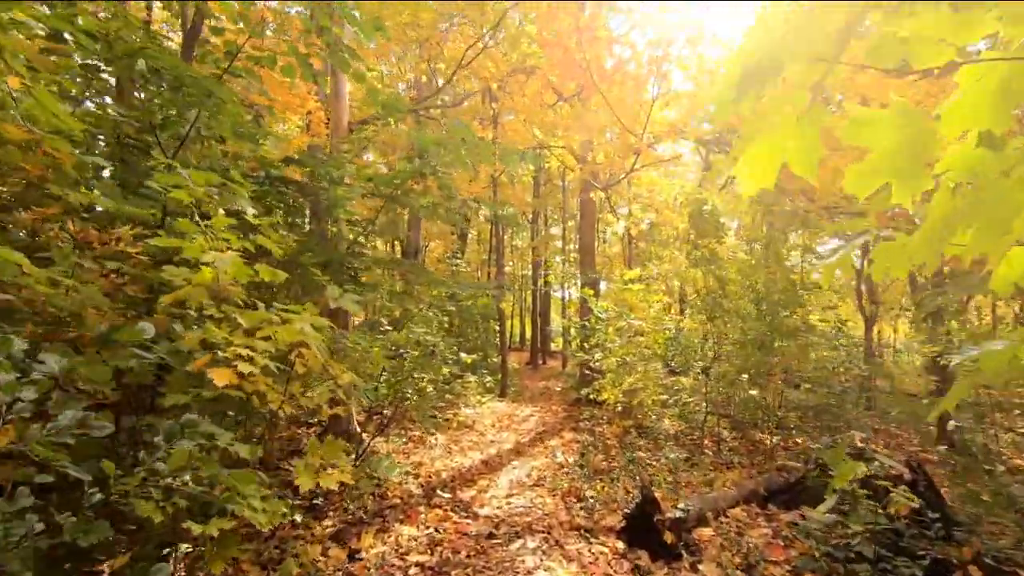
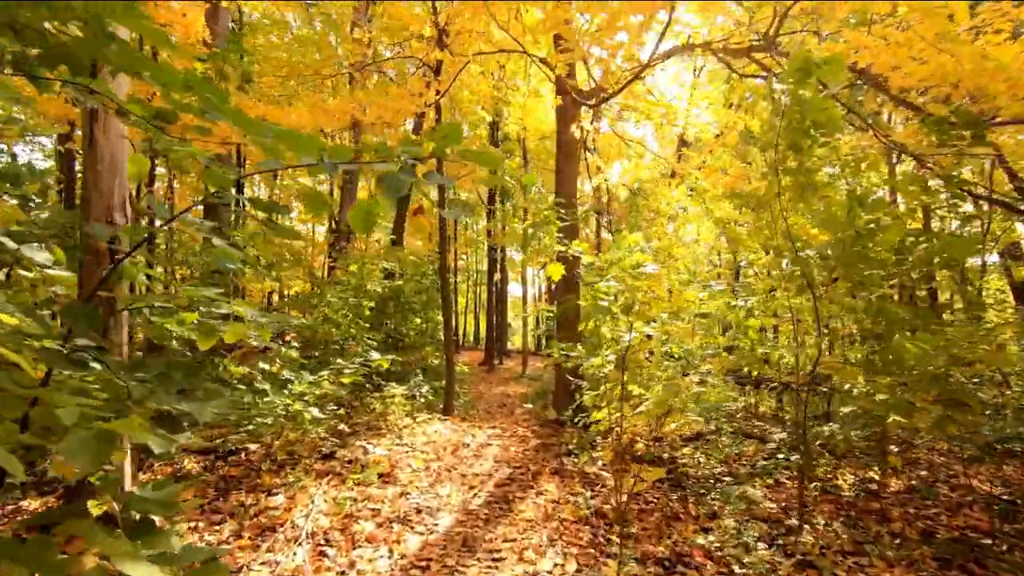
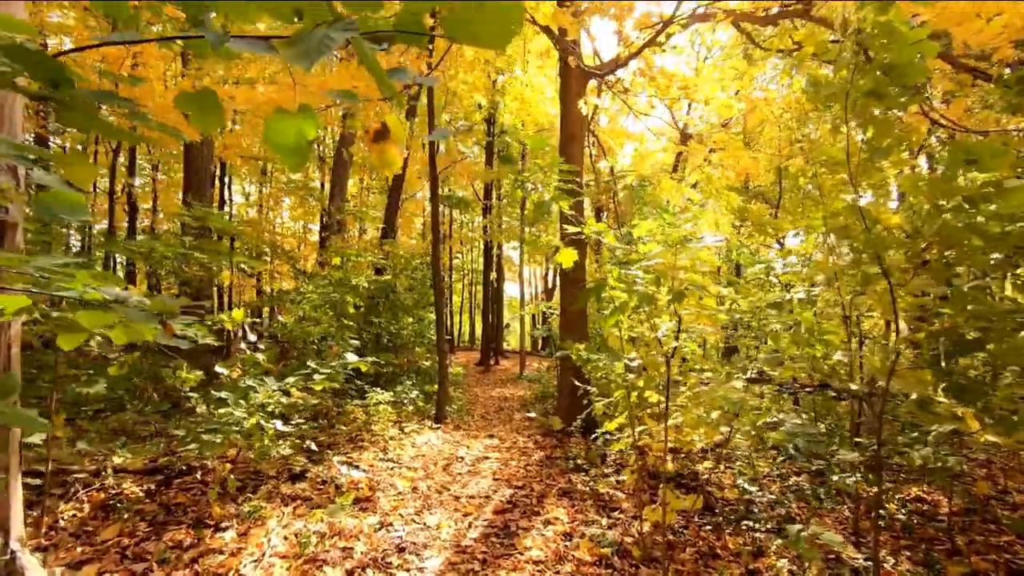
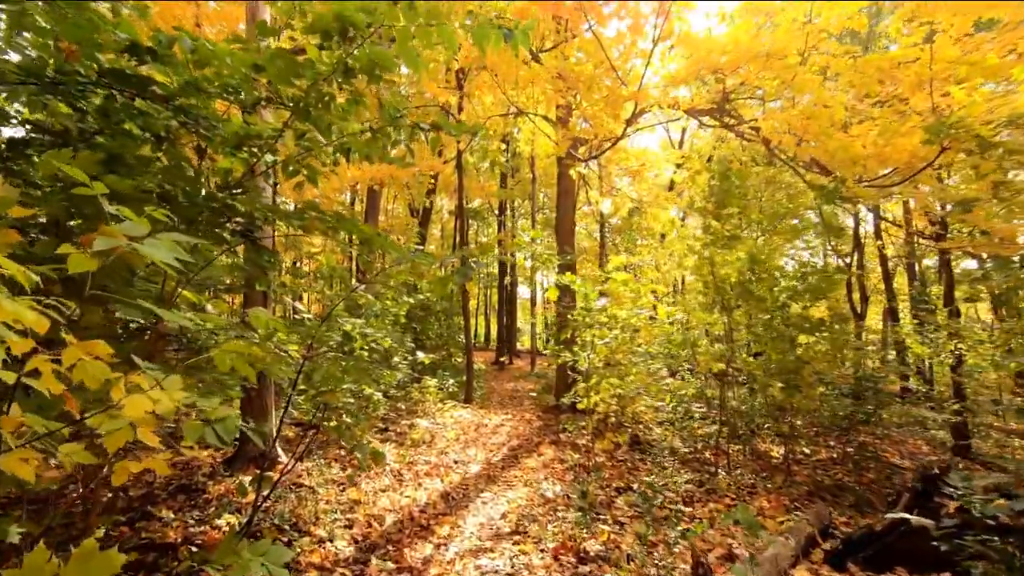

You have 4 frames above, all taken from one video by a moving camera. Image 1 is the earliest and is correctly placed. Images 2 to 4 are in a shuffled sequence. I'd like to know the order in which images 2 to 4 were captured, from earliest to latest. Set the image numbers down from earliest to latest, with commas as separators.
4, 2, 3
